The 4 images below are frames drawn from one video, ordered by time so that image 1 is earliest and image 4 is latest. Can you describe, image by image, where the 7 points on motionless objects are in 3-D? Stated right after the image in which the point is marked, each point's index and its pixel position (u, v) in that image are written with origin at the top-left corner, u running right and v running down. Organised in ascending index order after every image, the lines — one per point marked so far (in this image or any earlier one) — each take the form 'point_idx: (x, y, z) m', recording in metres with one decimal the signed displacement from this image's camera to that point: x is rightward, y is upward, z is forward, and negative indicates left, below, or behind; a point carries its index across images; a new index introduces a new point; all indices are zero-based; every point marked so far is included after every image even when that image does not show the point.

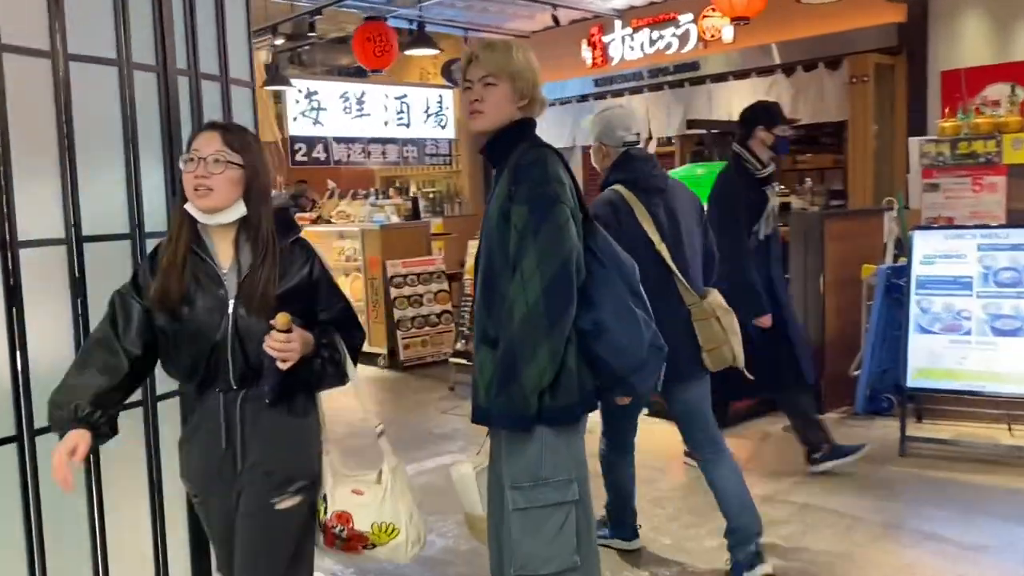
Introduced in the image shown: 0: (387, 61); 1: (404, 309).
0: (-0.9, +1.6, +6.4) m
1: (-0.9, -0.2, +7.1) m
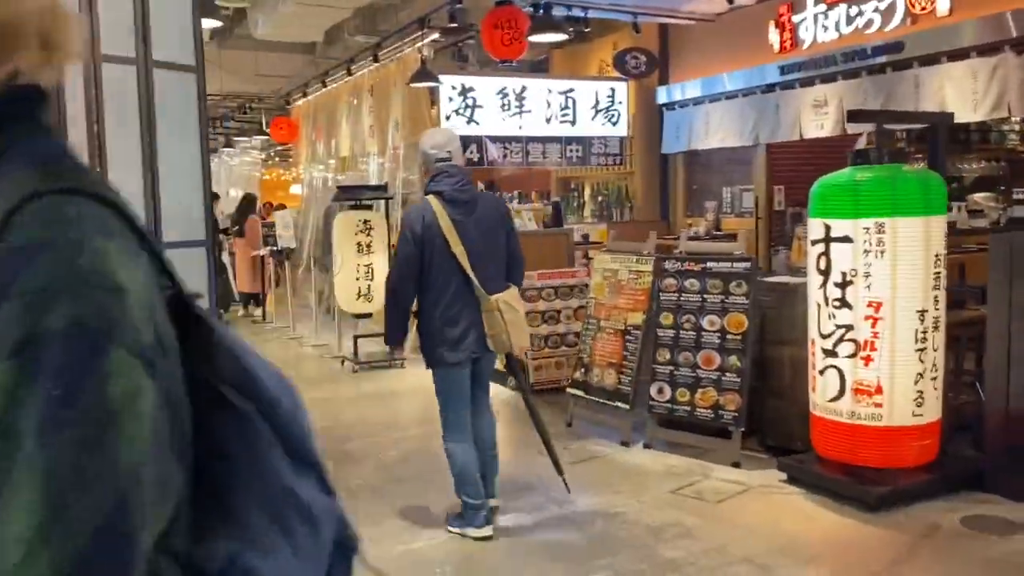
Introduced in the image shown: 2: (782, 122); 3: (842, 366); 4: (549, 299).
0: (0.0, +1.5, +5.7) m
1: (+0.2, -0.3, +6.4) m
2: (+2.2, +1.3, +7.2) m
3: (+1.5, -0.3, +4.0) m
4: (+0.3, -0.1, +6.5) m
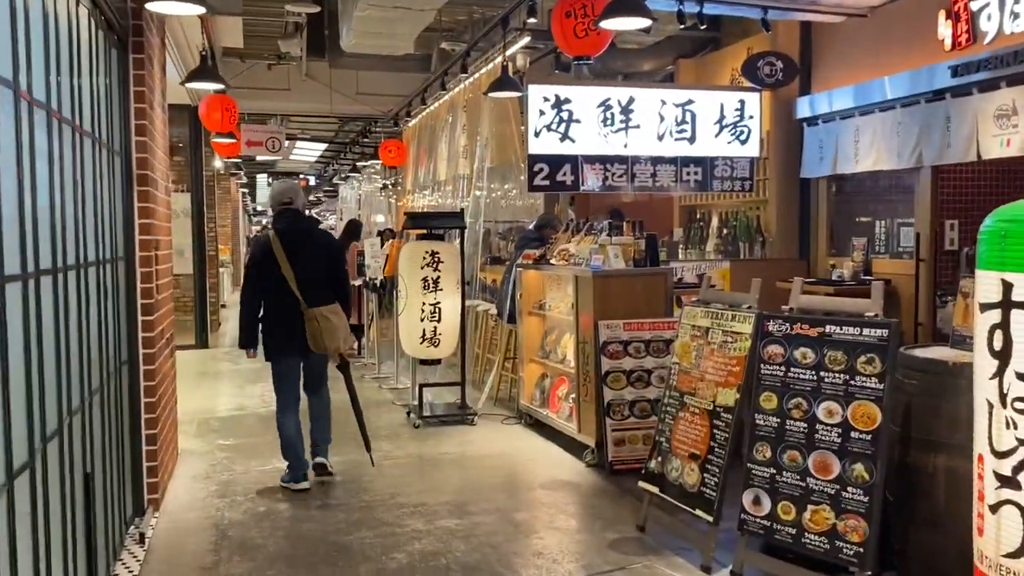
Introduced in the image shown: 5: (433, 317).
0: (+0.4, +1.3, +4.6) m
1: (+0.6, -0.6, +5.1) m
2: (+2.8, +0.9, +5.6) m
3: (+1.5, -0.6, +2.5) m
4: (+0.7, -0.4, +5.2) m
5: (-0.6, -0.2, +6.4) m
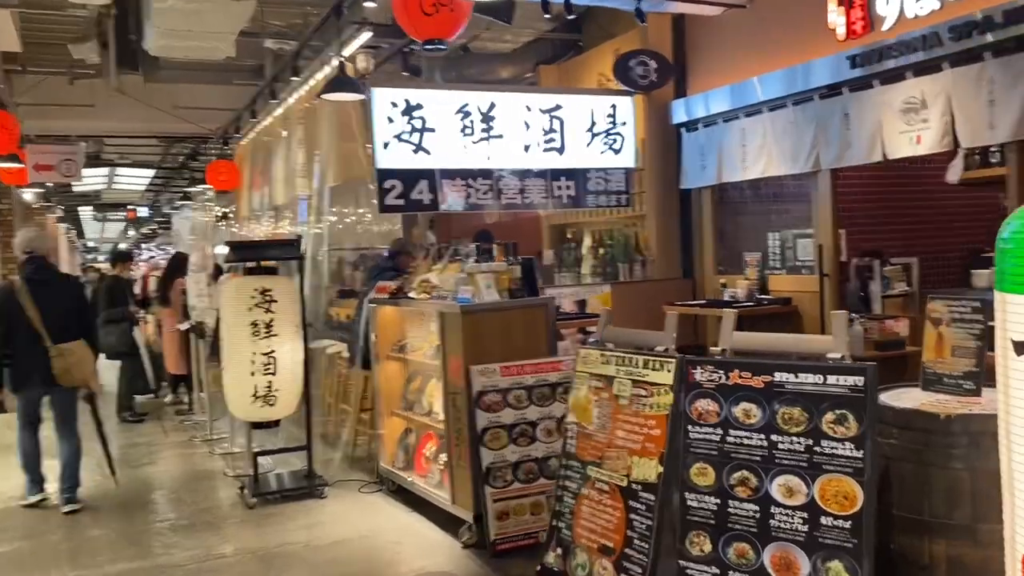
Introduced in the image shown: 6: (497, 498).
0: (-0.3, +1.1, +3.6) m
1: (-0.1, -0.8, +4.2) m
2: (+1.9, +0.8, +5.0) m
3: (+1.2, -0.7, +1.7) m
4: (0.0, -0.6, +4.3) m
5: (-1.4, -0.5, +5.2) m
6: (-0.1, -1.0, +4.1) m
